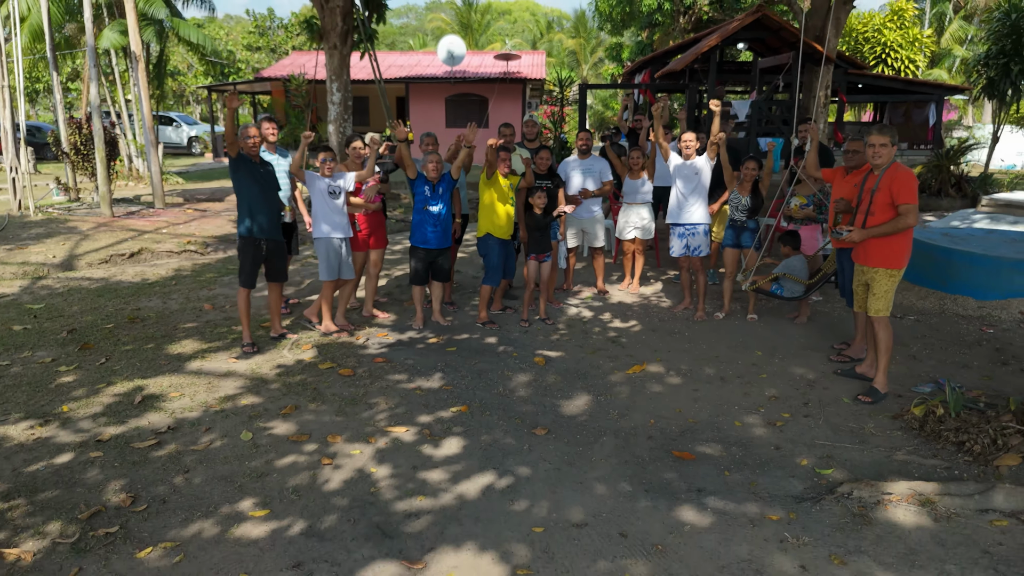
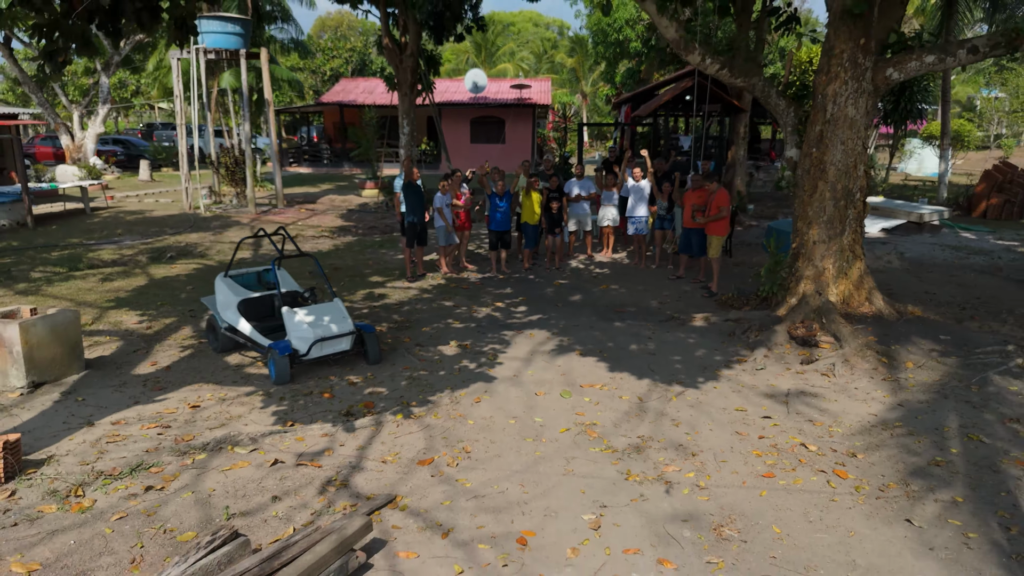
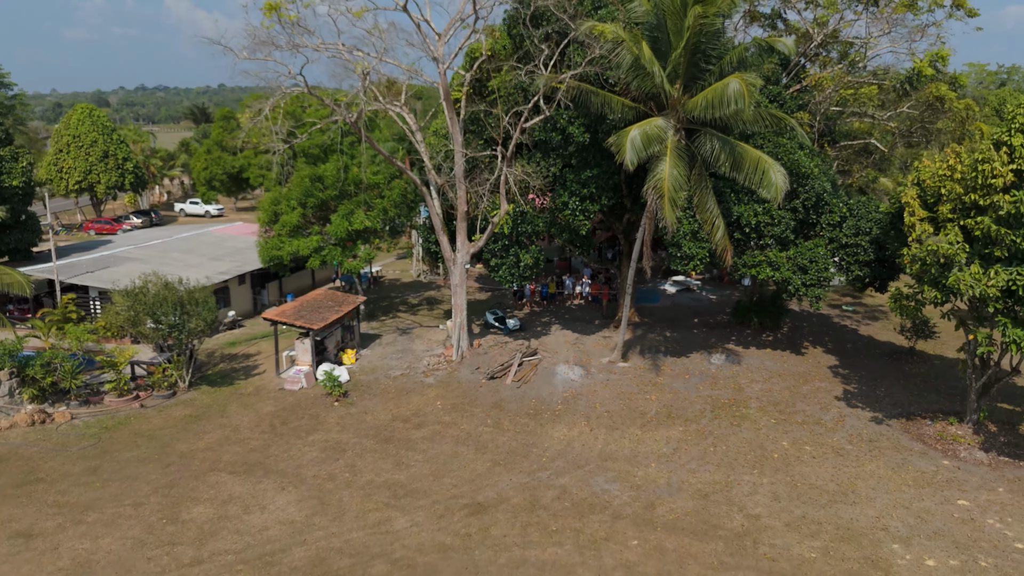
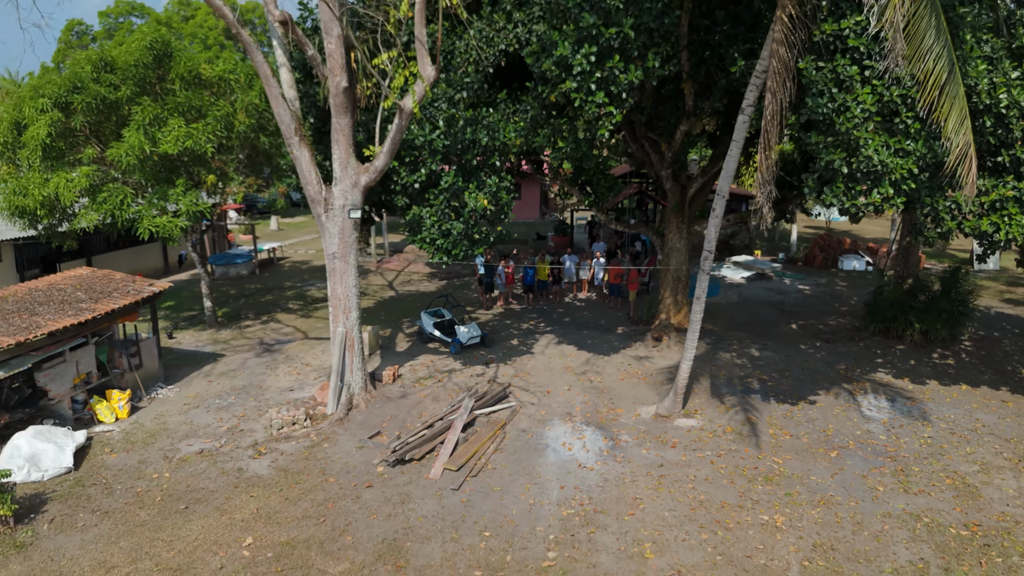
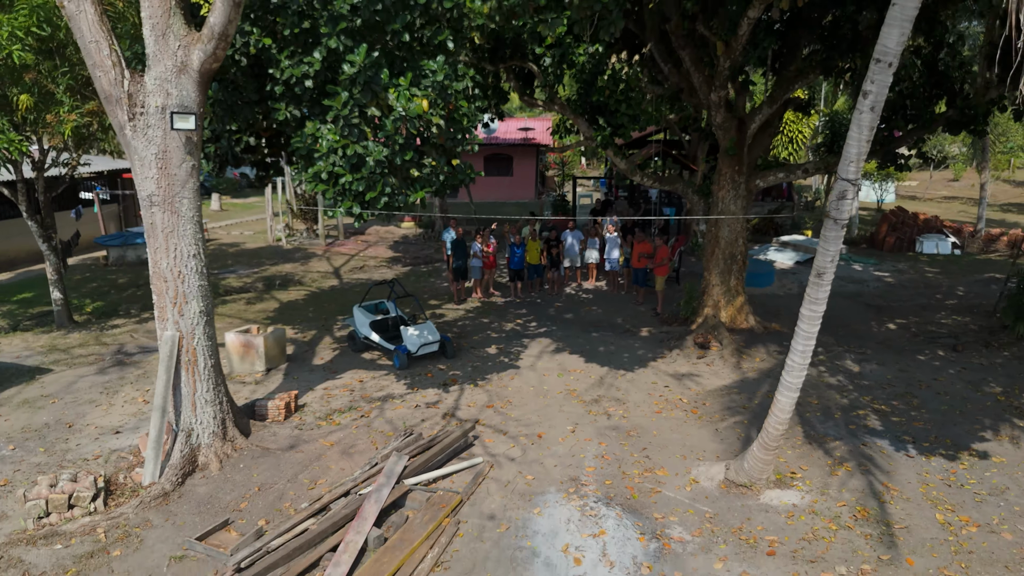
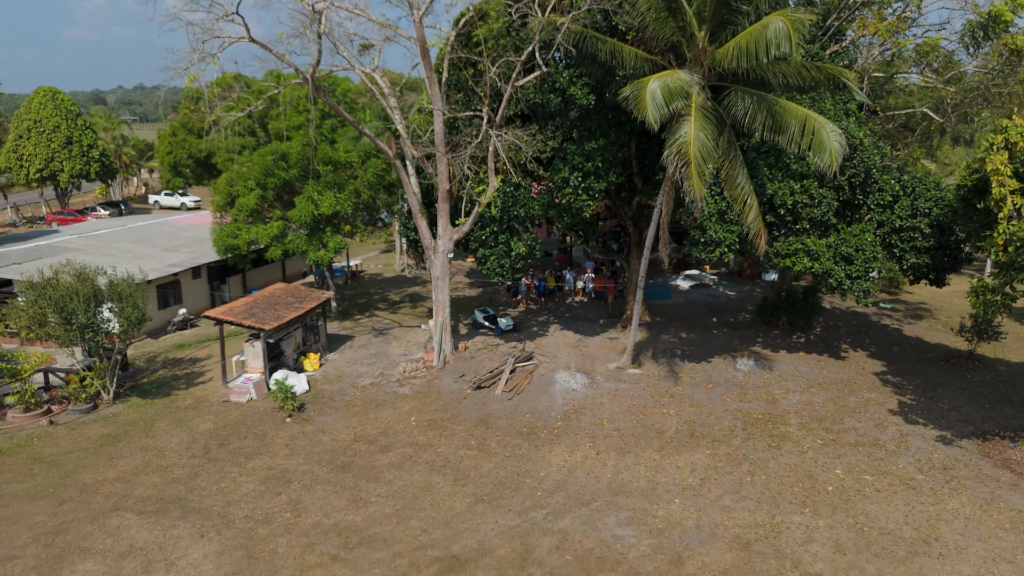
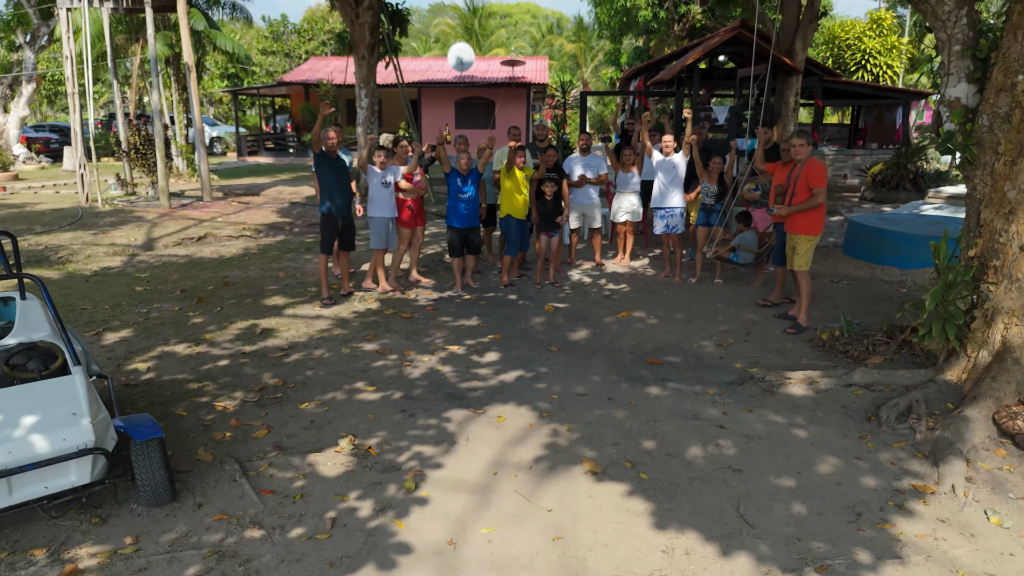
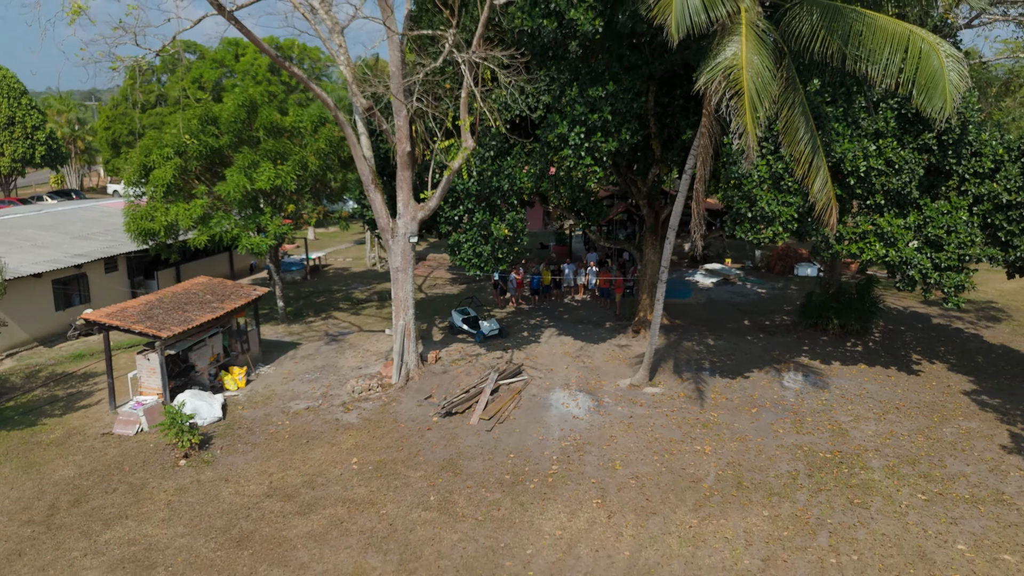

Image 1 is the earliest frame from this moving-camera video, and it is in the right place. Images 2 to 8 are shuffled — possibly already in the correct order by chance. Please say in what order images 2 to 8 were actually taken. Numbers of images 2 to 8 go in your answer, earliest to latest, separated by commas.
7, 2, 5, 4, 8, 6, 3
